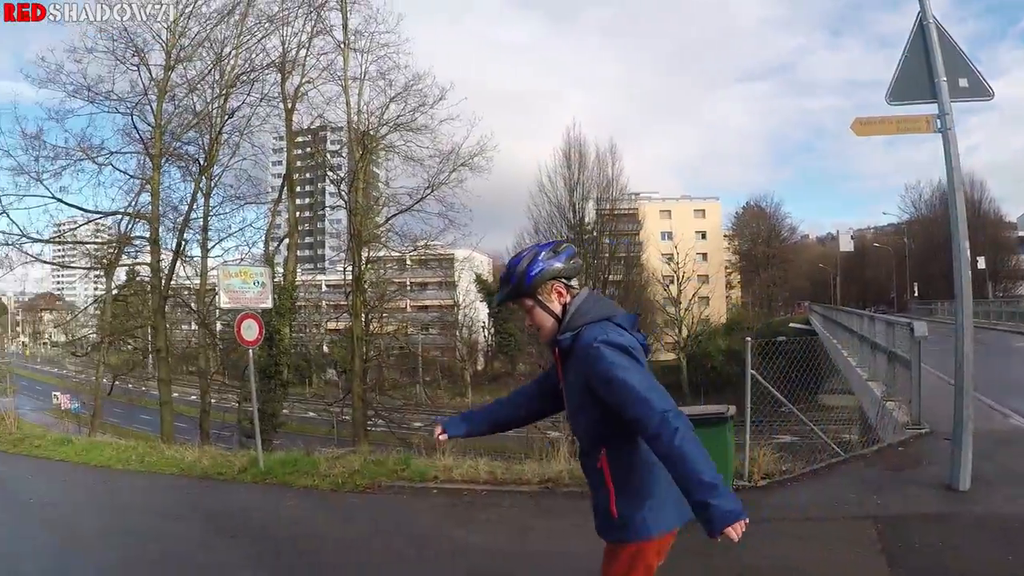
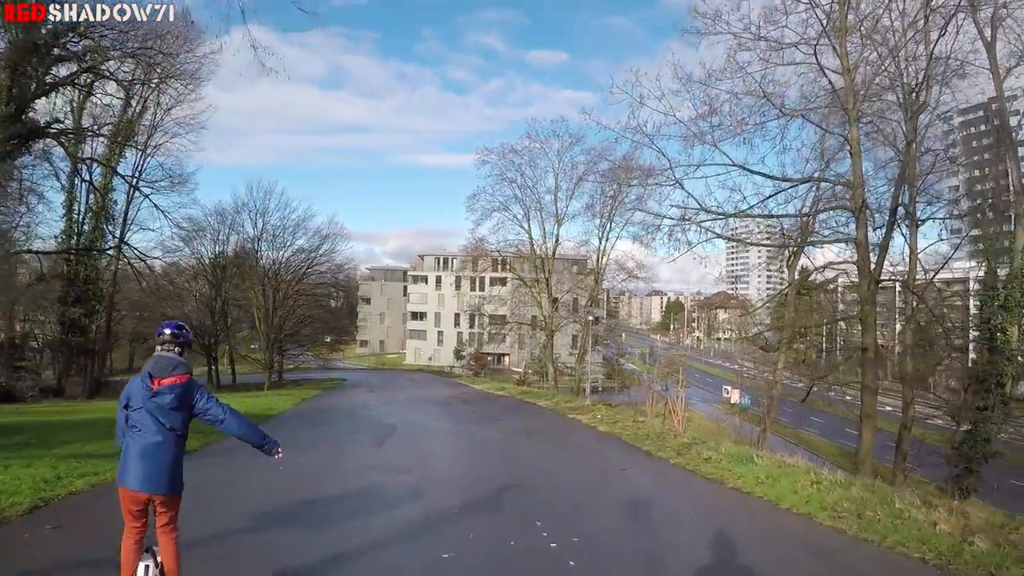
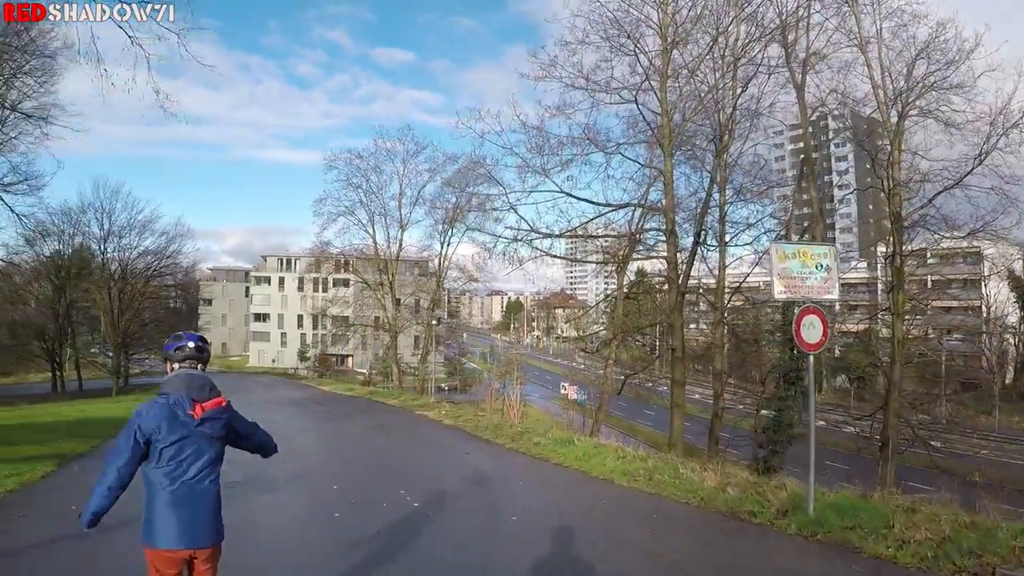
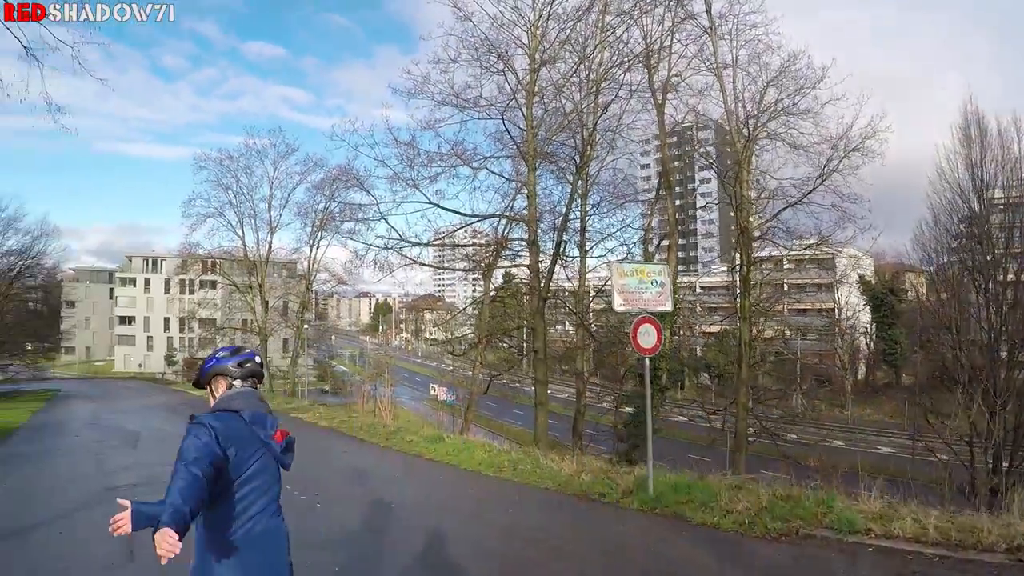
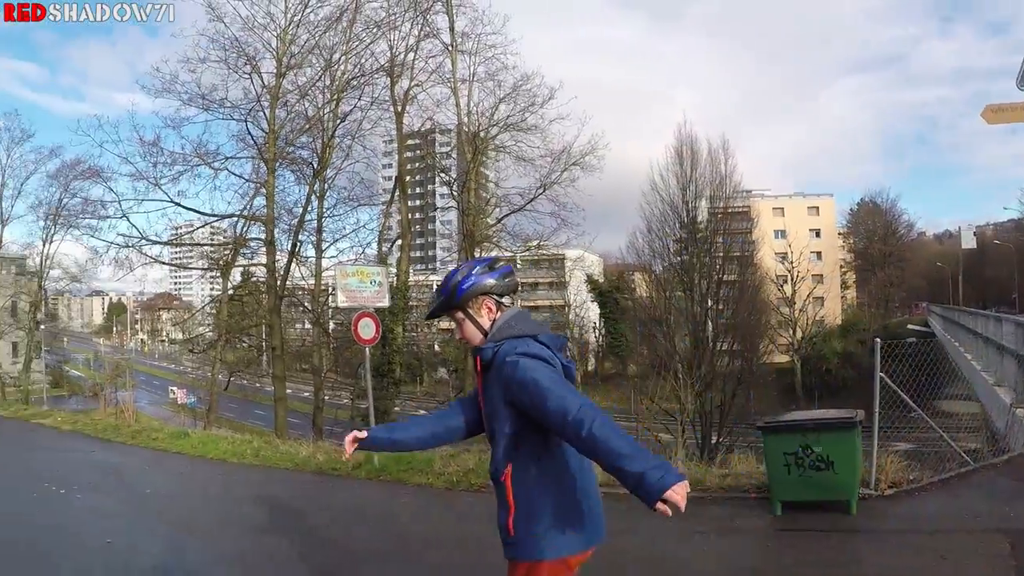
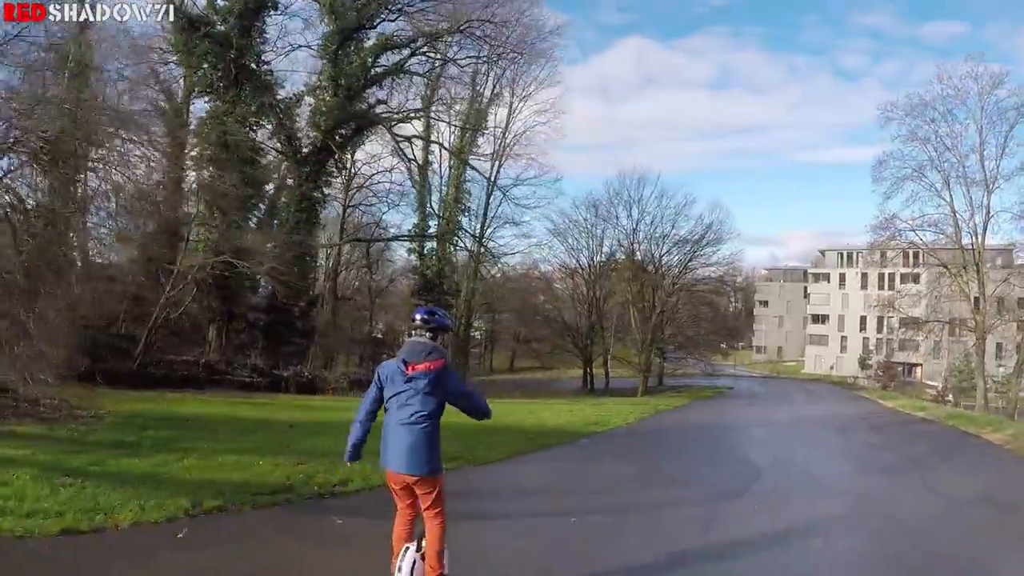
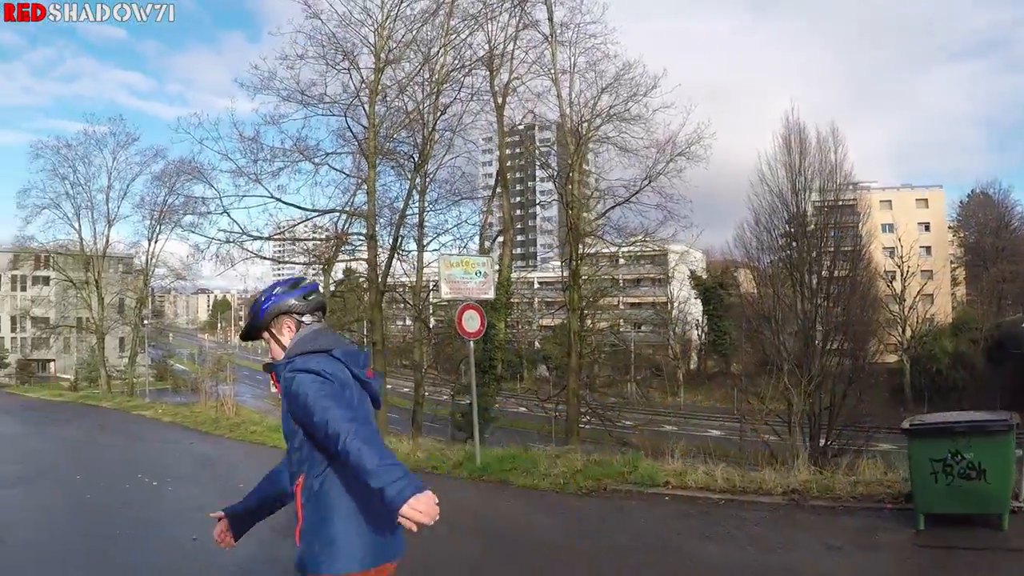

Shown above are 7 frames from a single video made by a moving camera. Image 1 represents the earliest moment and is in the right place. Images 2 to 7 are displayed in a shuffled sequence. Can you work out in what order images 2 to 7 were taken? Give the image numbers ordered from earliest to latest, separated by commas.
5, 7, 4, 3, 2, 6
